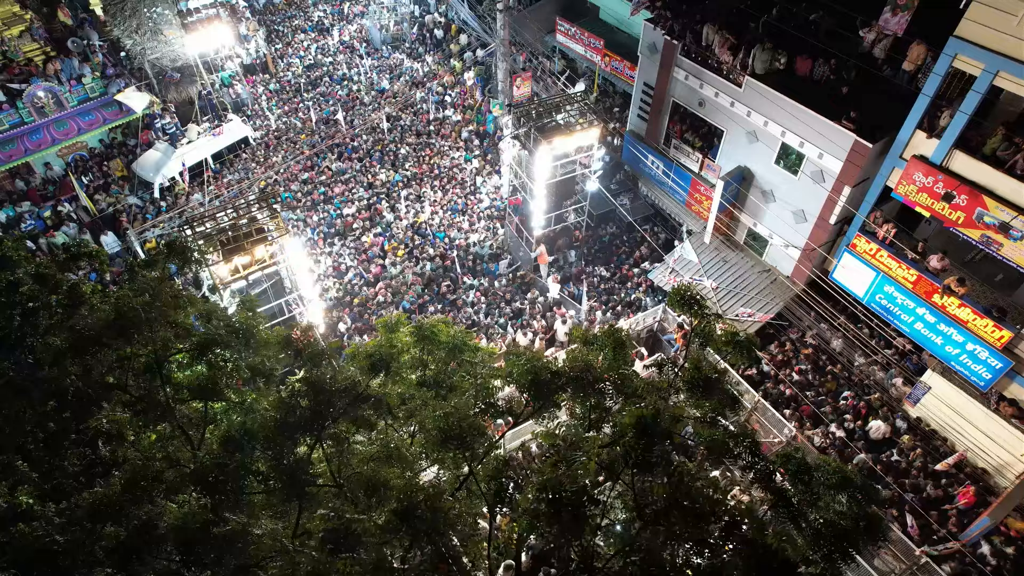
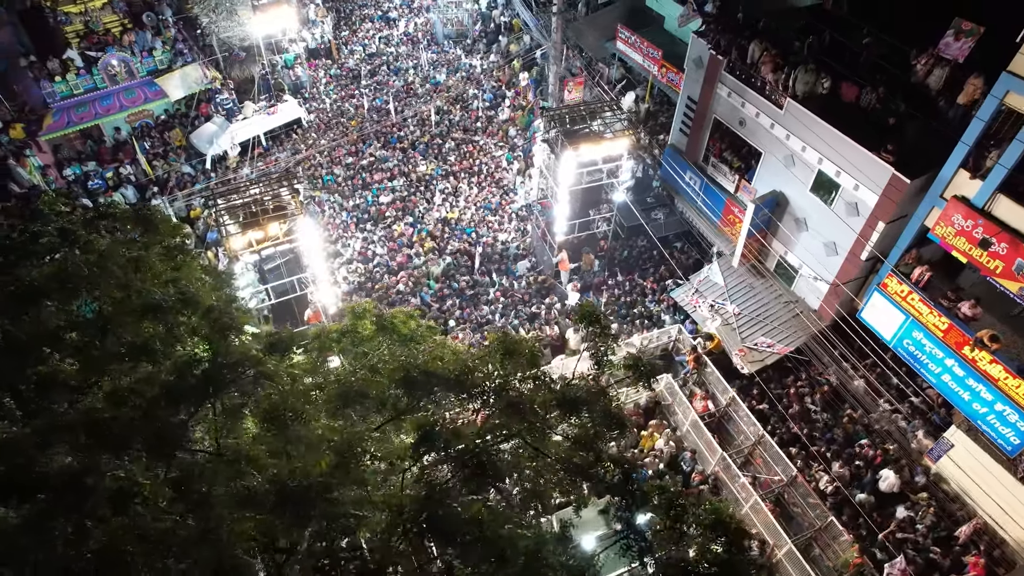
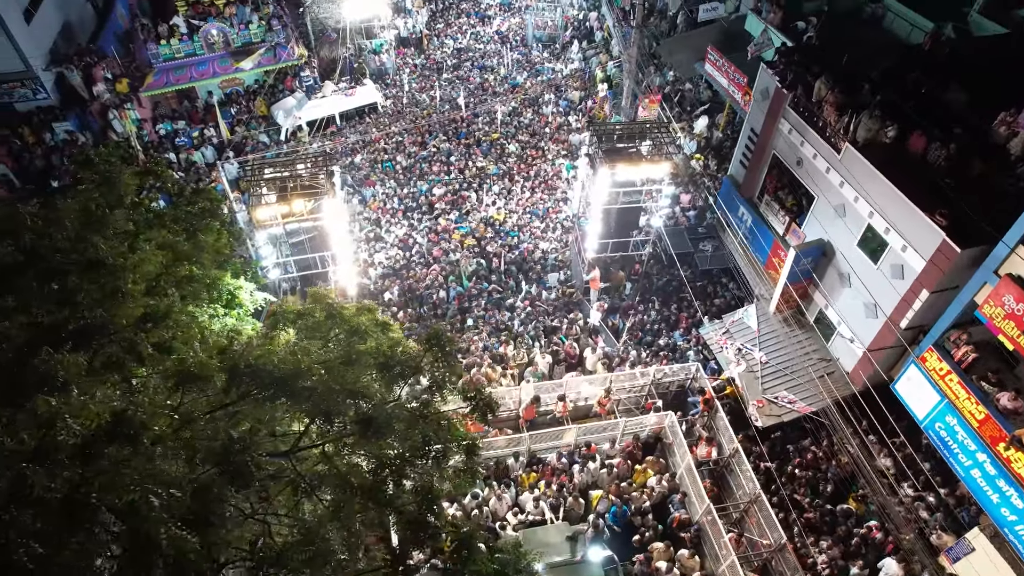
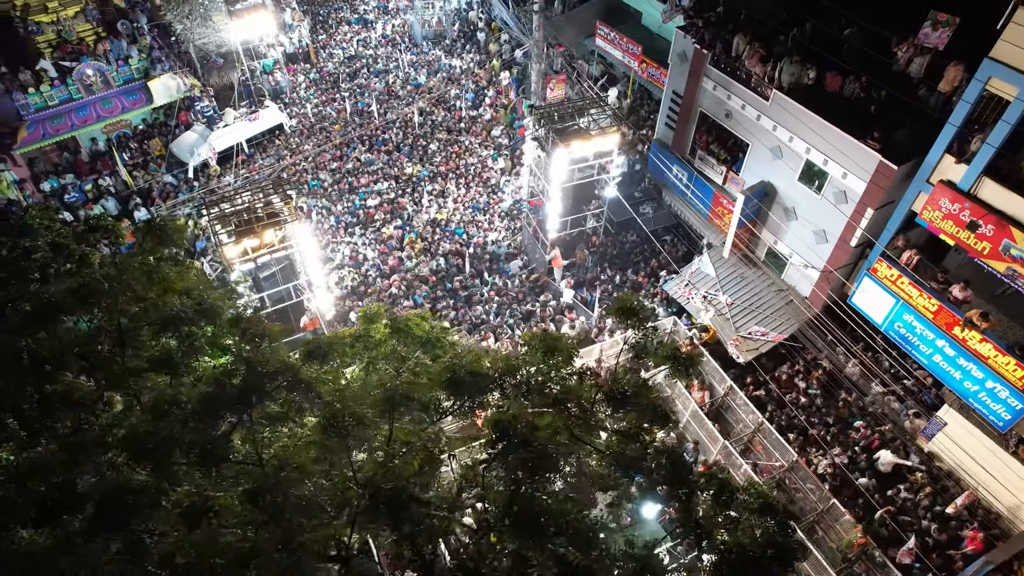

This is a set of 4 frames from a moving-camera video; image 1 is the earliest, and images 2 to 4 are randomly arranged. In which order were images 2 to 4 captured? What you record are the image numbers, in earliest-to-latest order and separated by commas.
4, 2, 3
